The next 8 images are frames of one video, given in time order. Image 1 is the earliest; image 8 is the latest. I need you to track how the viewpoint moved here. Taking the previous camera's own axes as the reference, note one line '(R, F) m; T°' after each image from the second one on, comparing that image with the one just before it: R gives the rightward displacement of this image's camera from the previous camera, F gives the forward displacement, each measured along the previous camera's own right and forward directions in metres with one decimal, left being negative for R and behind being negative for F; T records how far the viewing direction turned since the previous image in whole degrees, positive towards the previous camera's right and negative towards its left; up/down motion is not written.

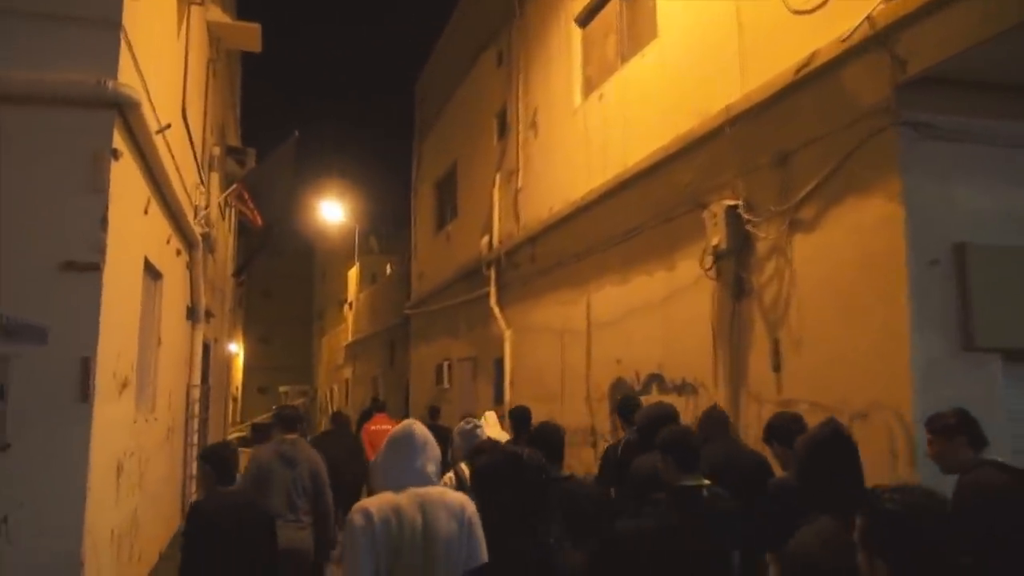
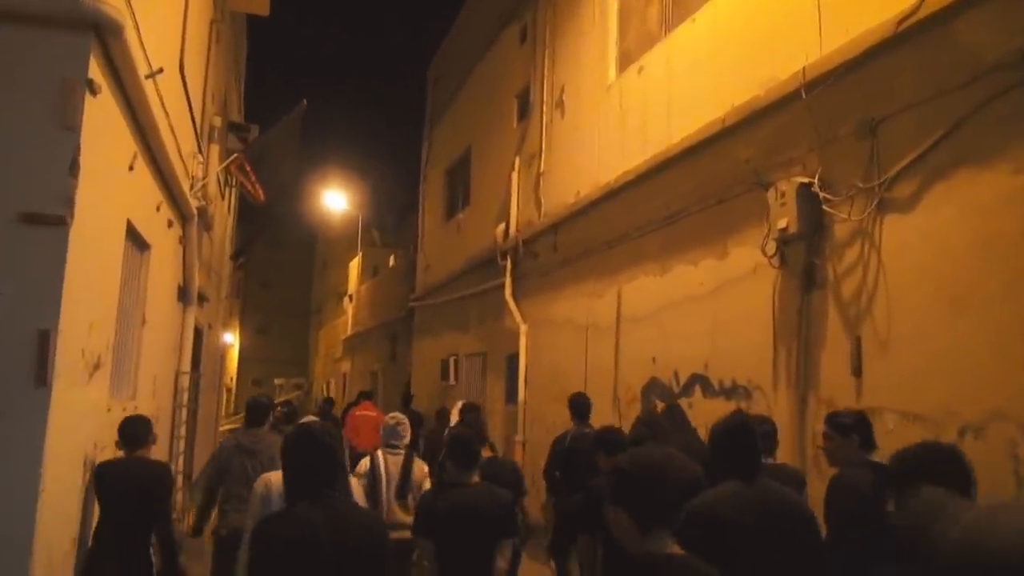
(-0.3, +0.8) m; 0°
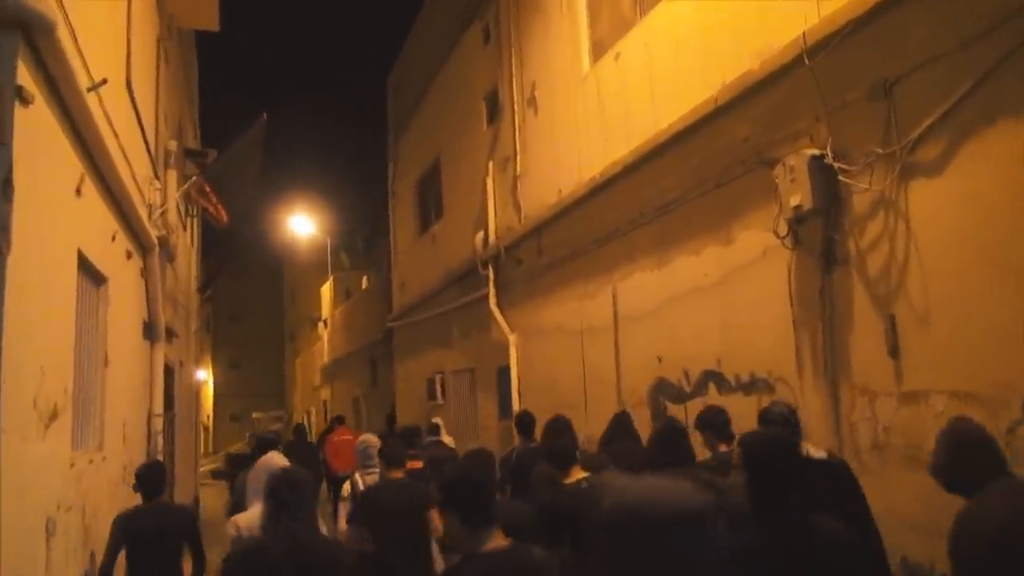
(-0.2, +0.5) m; +2°
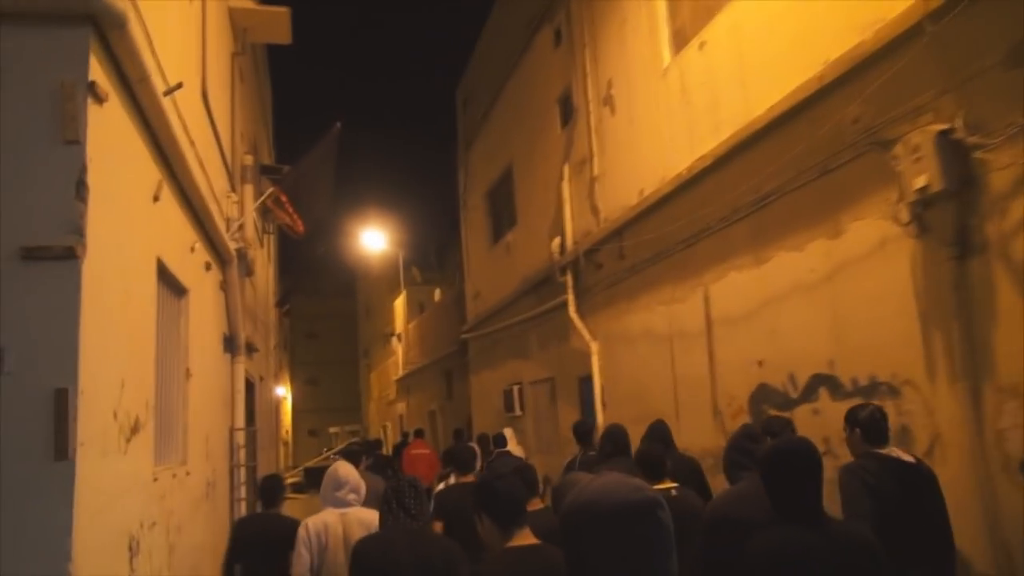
(-0.2, +0.3) m; -5°
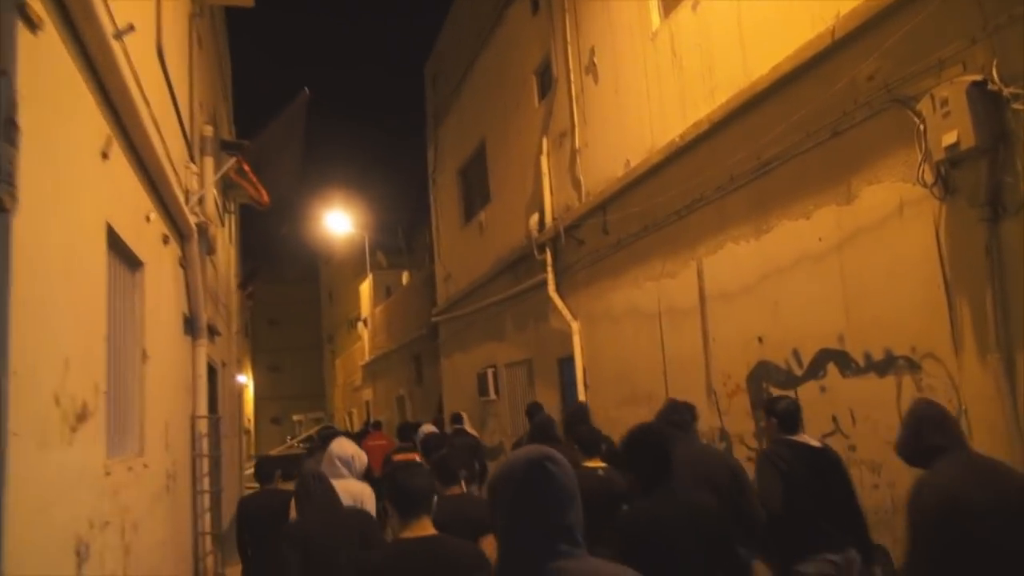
(-0.2, +0.5) m; +3°
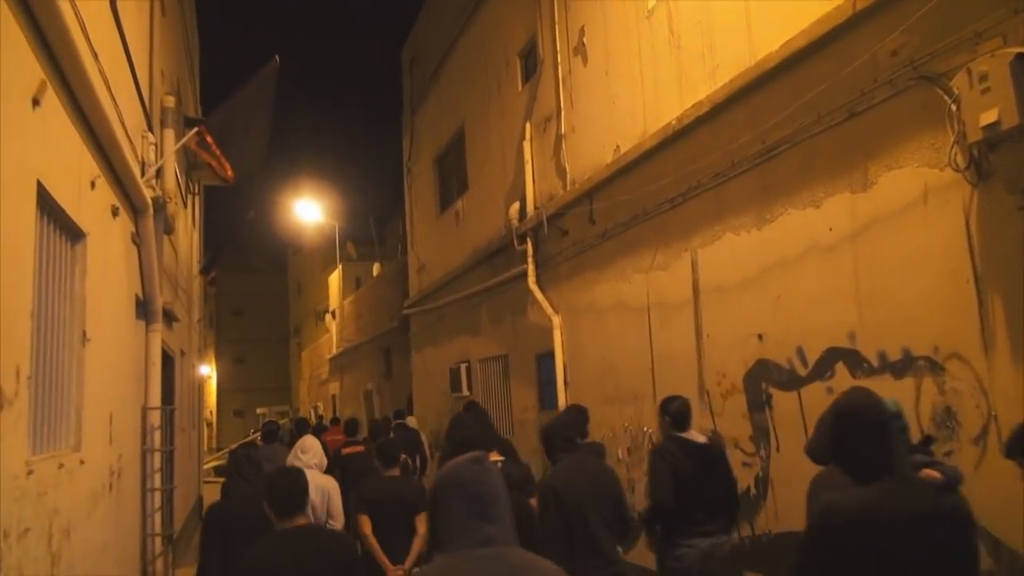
(-0.1, +0.5) m; +2°
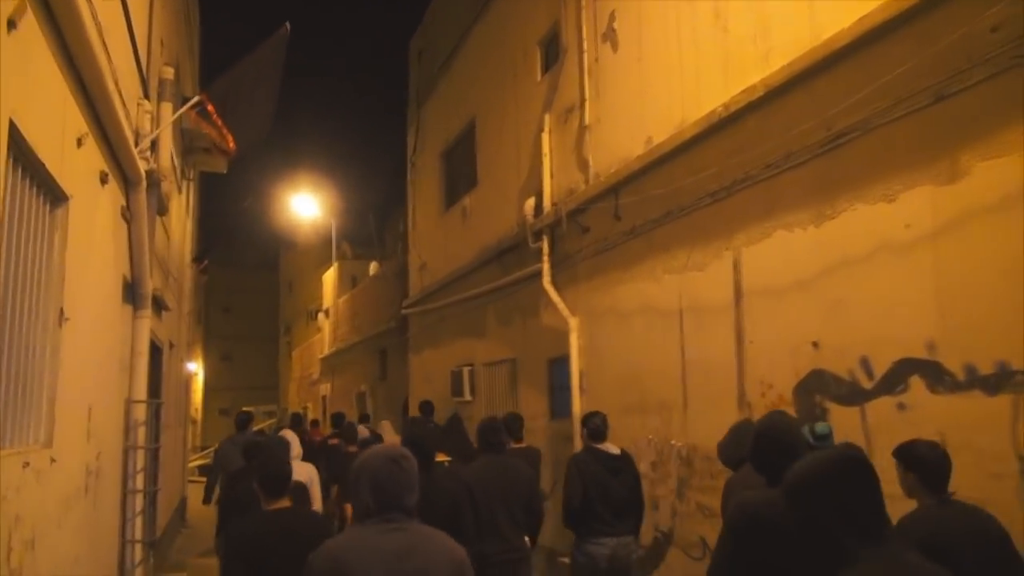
(-0.3, +0.6) m; +1°
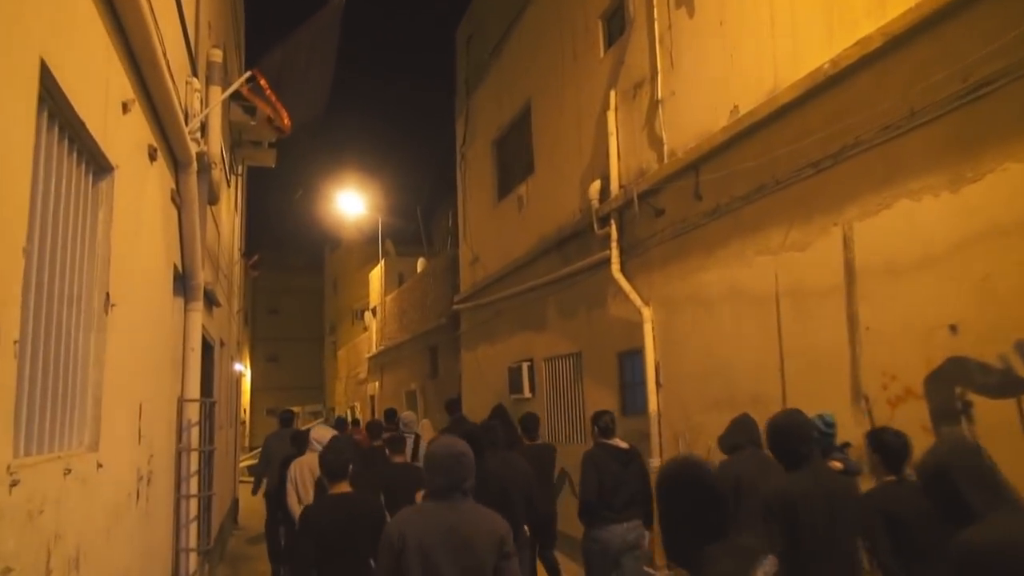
(-0.3, +0.6) m; -3°
